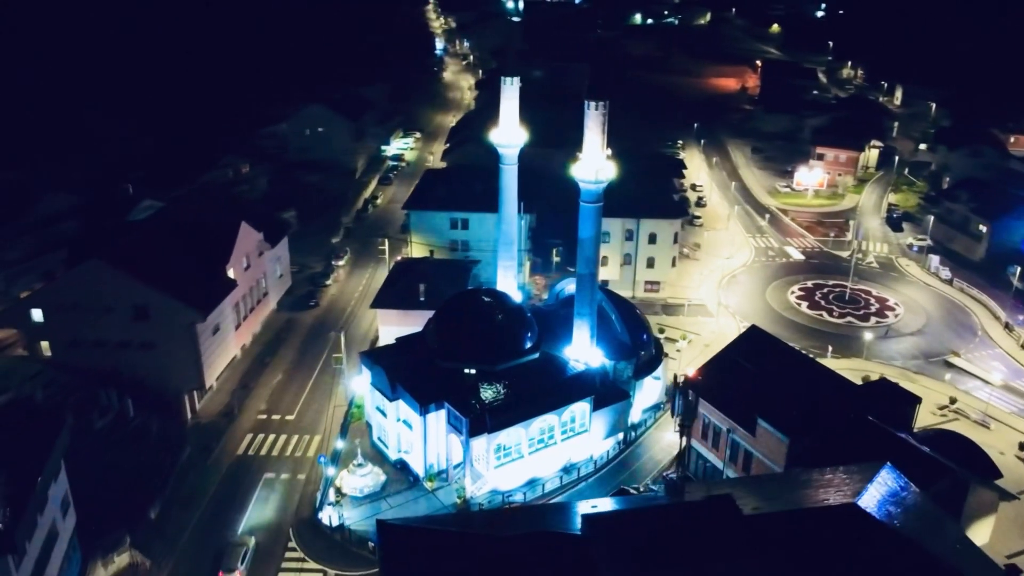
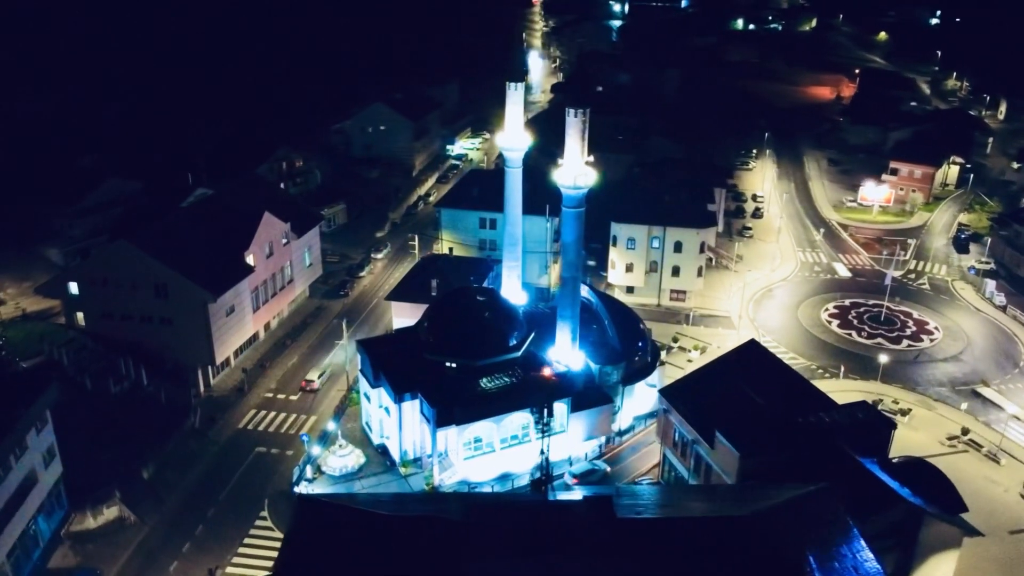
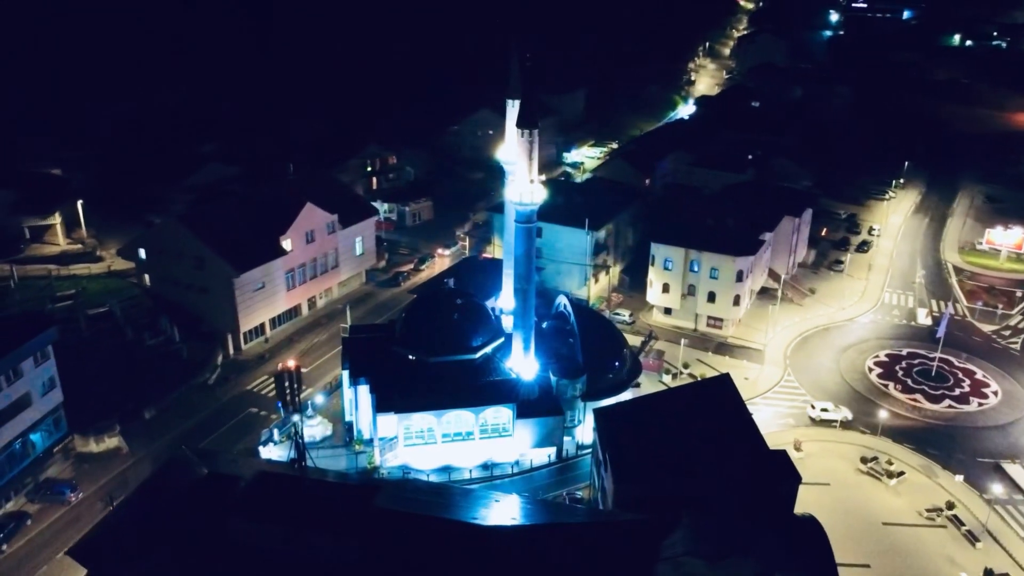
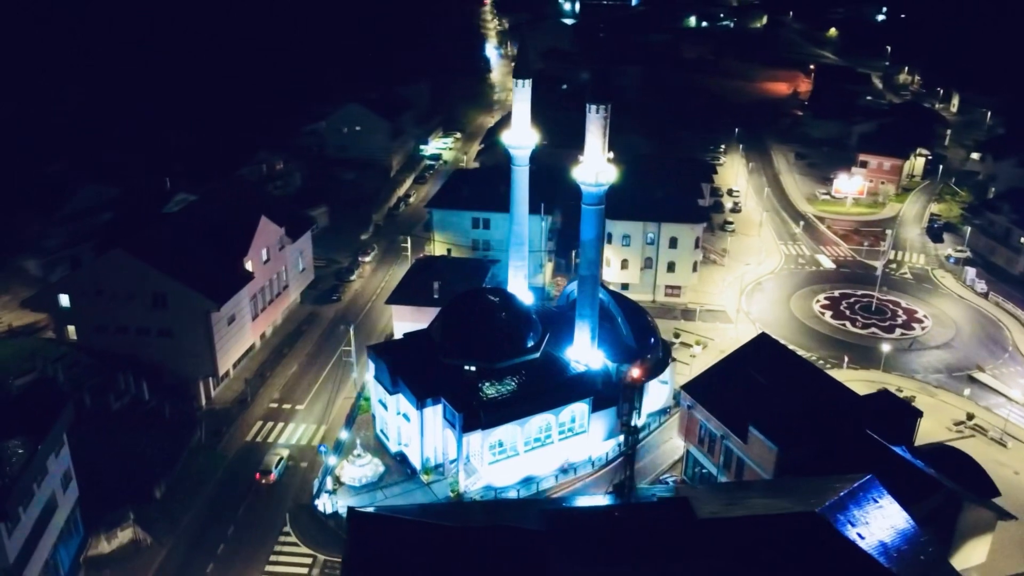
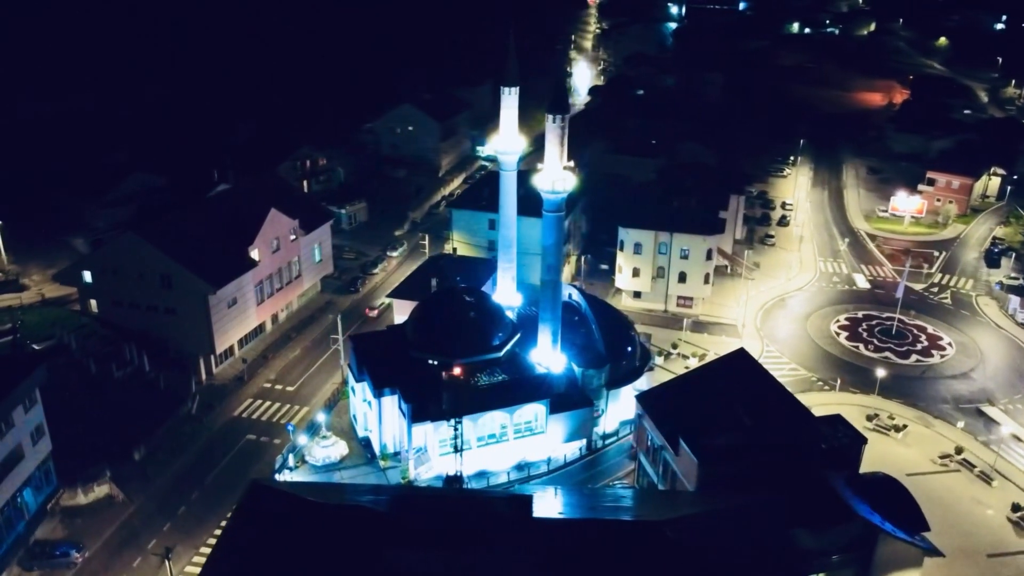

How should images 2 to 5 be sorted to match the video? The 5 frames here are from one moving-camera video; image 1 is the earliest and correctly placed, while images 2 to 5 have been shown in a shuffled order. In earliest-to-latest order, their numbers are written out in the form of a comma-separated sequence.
4, 2, 5, 3
